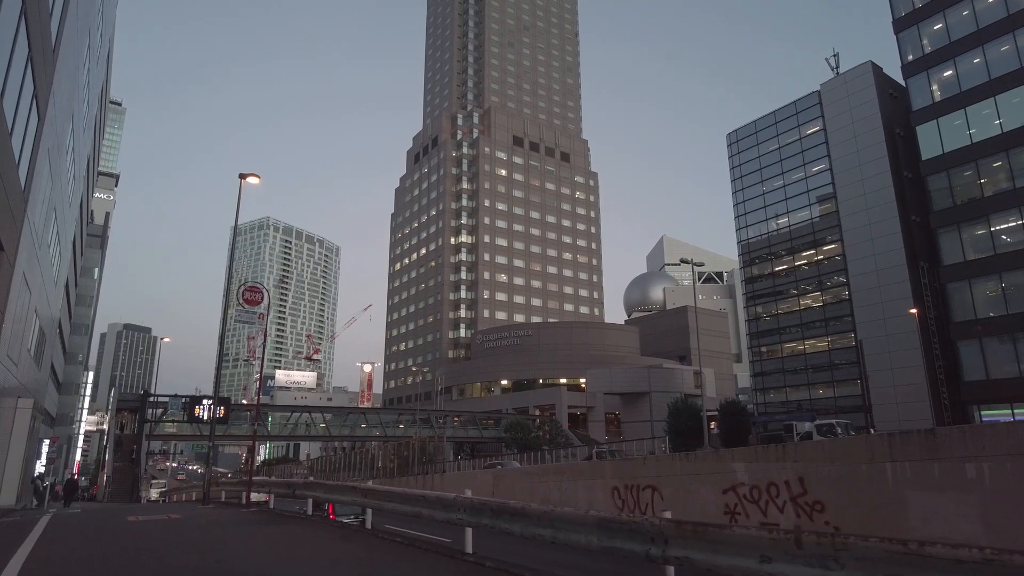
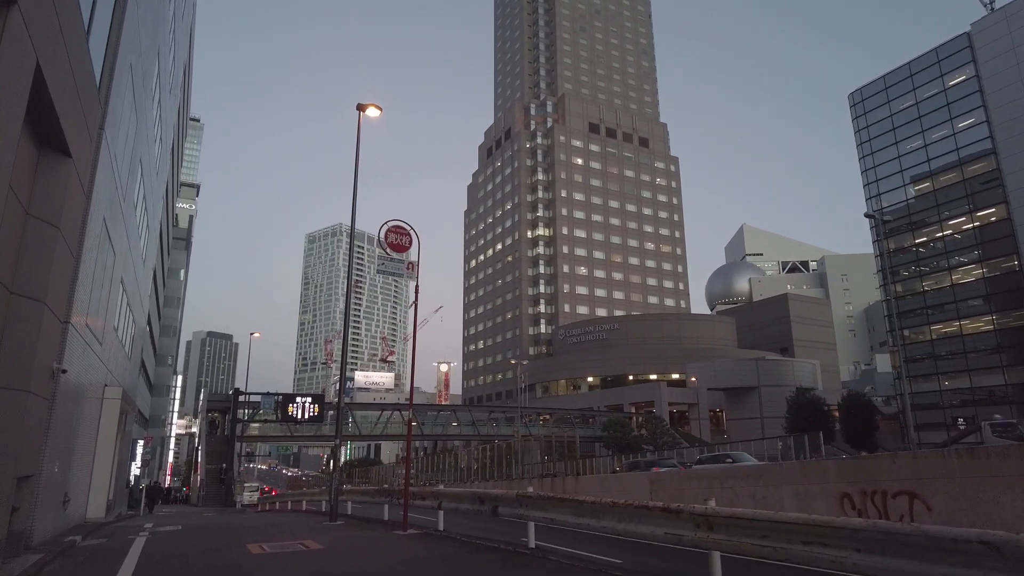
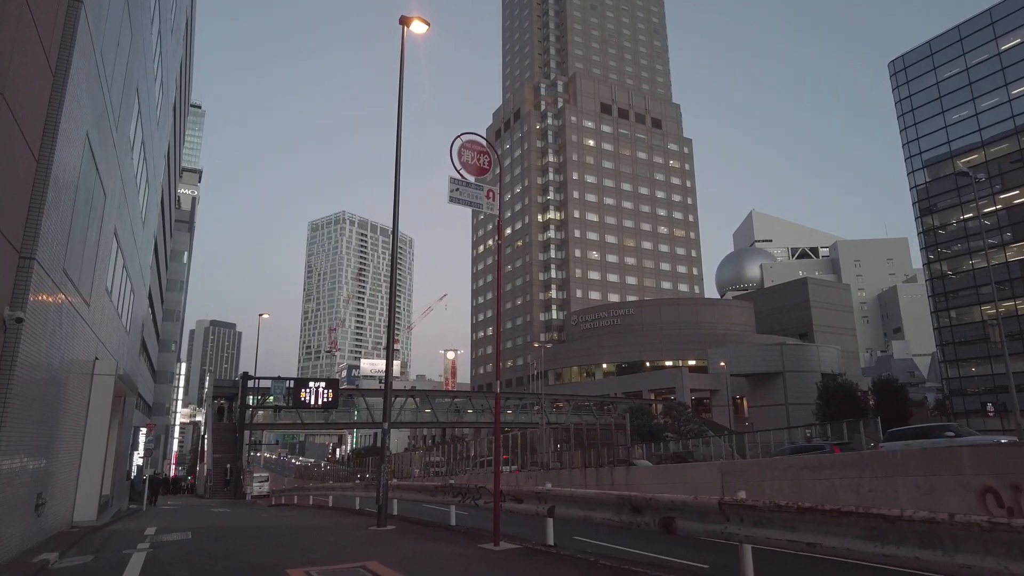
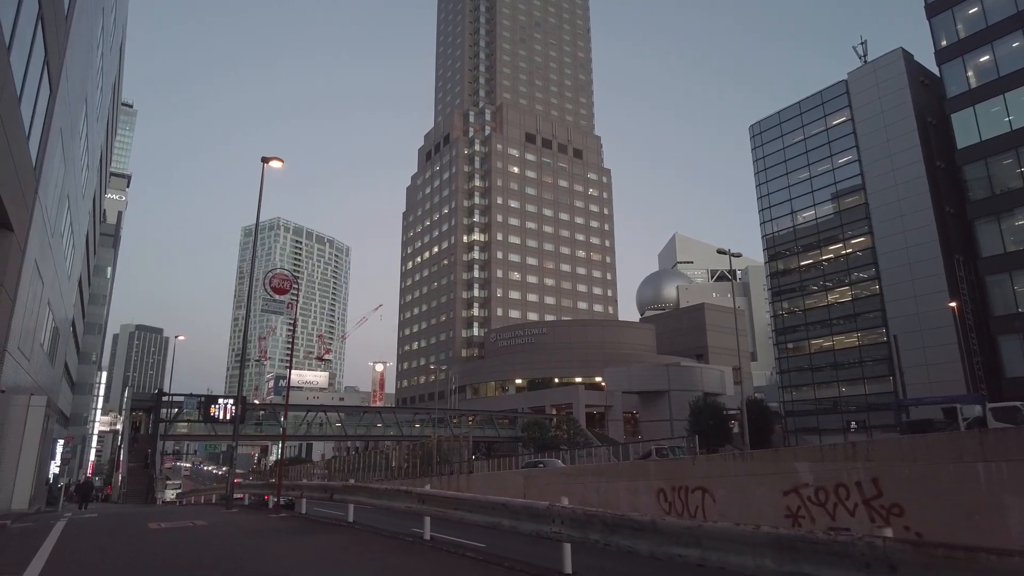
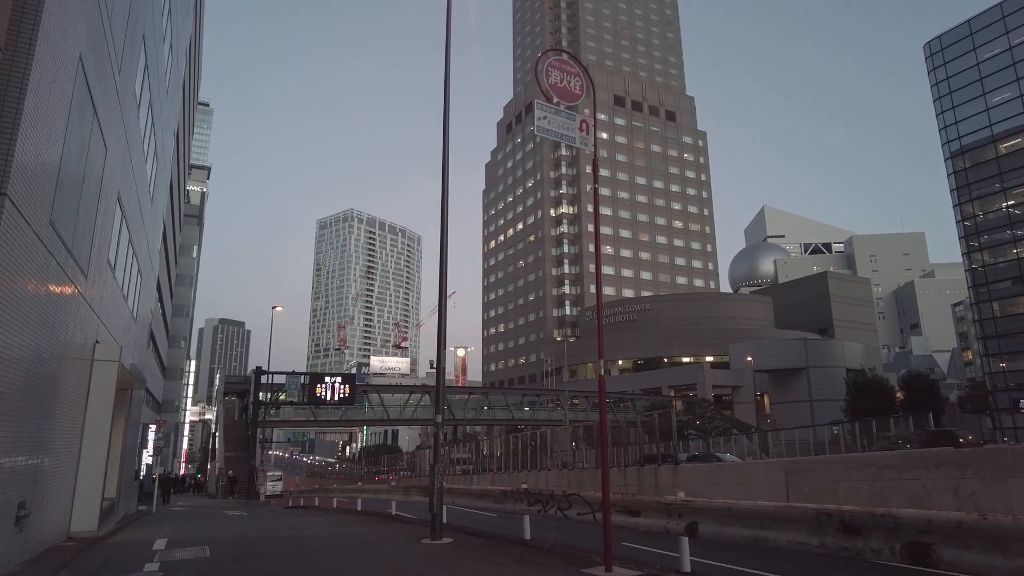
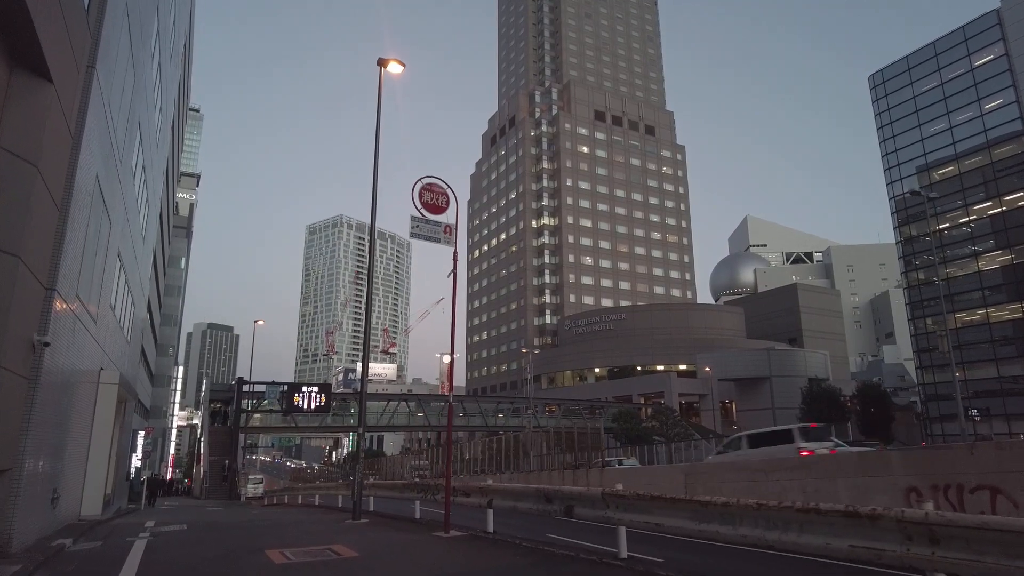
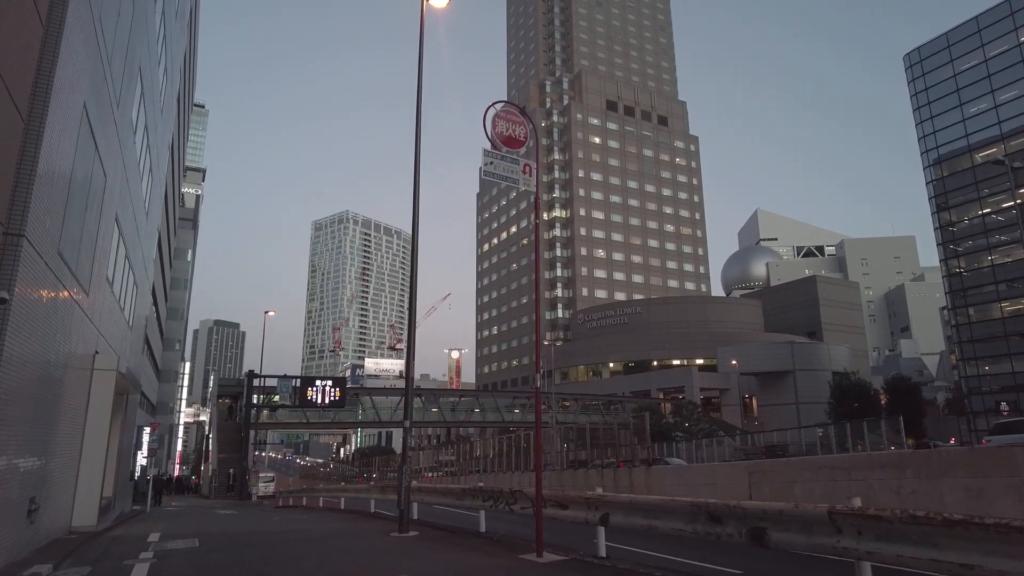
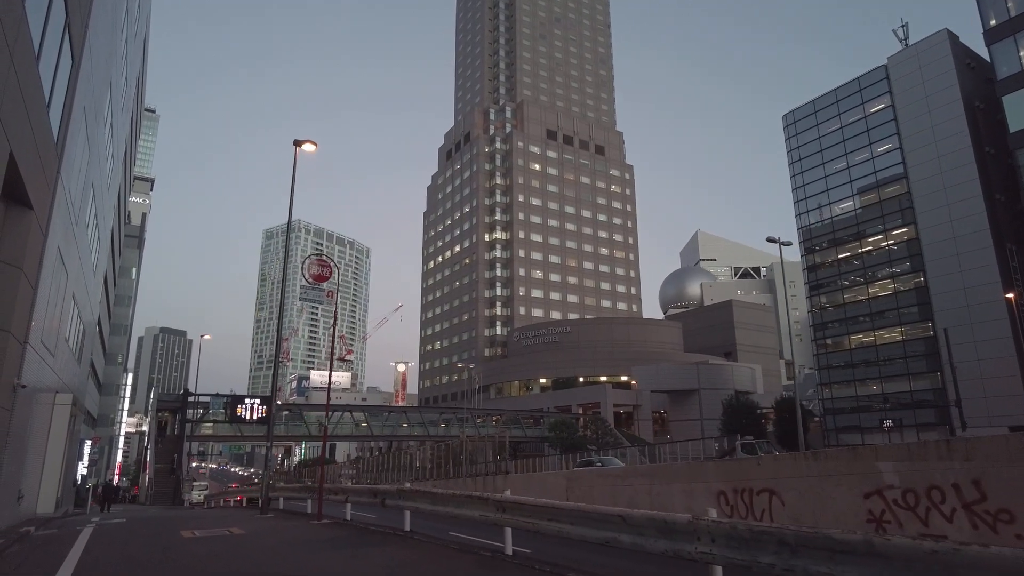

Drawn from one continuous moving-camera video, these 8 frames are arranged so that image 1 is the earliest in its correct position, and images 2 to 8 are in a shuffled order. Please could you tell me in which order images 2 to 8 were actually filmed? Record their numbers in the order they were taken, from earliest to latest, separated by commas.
4, 8, 2, 6, 3, 7, 5
